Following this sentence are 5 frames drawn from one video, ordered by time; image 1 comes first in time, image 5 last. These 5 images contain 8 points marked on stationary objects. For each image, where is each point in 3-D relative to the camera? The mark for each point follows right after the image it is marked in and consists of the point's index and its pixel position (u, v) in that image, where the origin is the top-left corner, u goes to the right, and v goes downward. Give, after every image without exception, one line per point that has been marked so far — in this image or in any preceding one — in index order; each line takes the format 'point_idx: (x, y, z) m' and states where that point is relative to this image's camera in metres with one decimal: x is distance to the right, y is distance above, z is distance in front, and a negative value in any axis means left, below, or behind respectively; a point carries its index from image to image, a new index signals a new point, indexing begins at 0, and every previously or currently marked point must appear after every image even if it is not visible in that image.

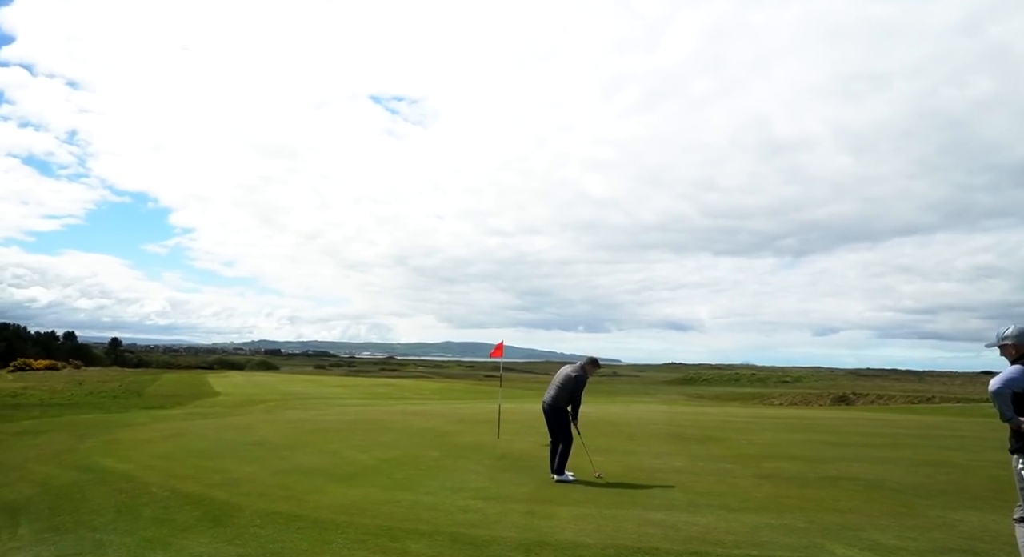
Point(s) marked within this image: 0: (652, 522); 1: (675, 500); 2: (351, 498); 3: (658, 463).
0: (+1.5, -2.7, +8.6) m
1: (+2.1, -2.8, +10.0) m
2: (-2.2, -2.9, +10.2) m
3: (+2.6, -3.2, +13.7) m
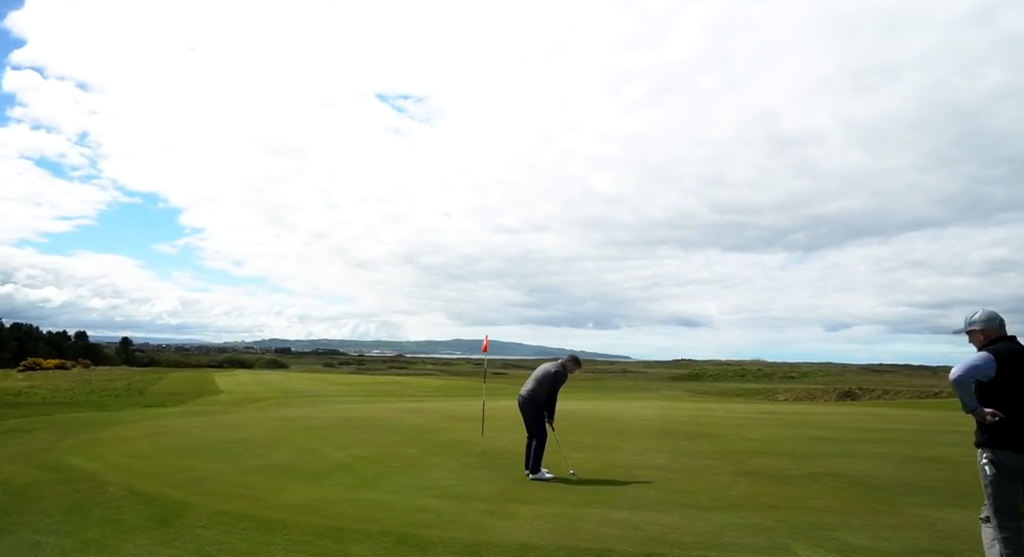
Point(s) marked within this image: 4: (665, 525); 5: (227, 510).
0: (+1.1, -2.6, +8.2) m
1: (+1.6, -2.7, +9.6) m
2: (-2.6, -2.8, +9.9) m
3: (+2.2, -3.1, +13.2) m
4: (+1.6, -2.6, +8.1) m
5: (-3.4, -2.7, +9.2) m
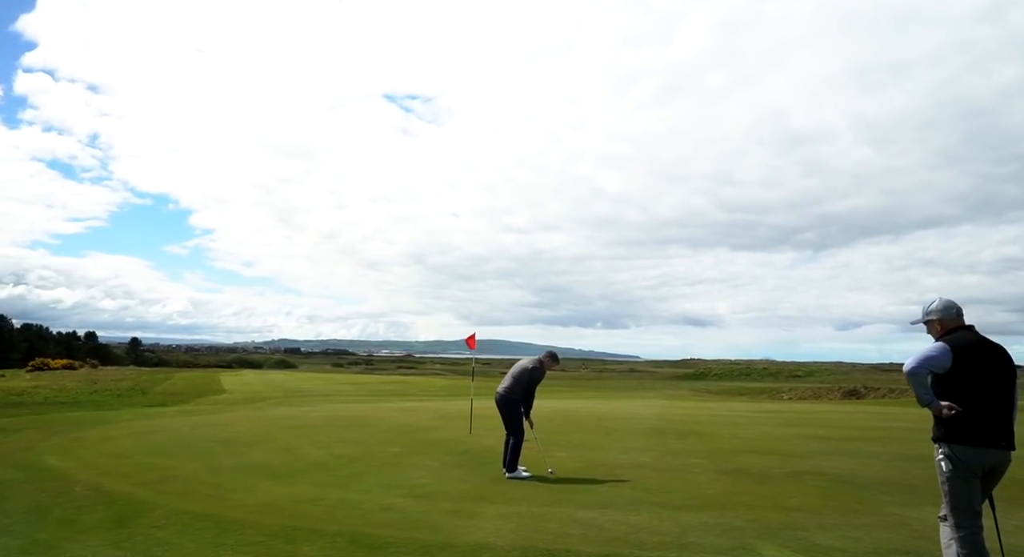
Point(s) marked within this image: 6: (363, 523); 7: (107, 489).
0: (+0.7, -2.5, +8.0) m
1: (+1.3, -2.6, +9.3) m
2: (-3.0, -2.7, +9.7) m
3: (+1.9, -3.0, +13.0) m
4: (+1.2, -2.5, +7.8) m
5: (-3.8, -2.7, +9.0) m
6: (-1.5, -2.5, +8.1) m
7: (-5.4, -2.8, +10.3) m
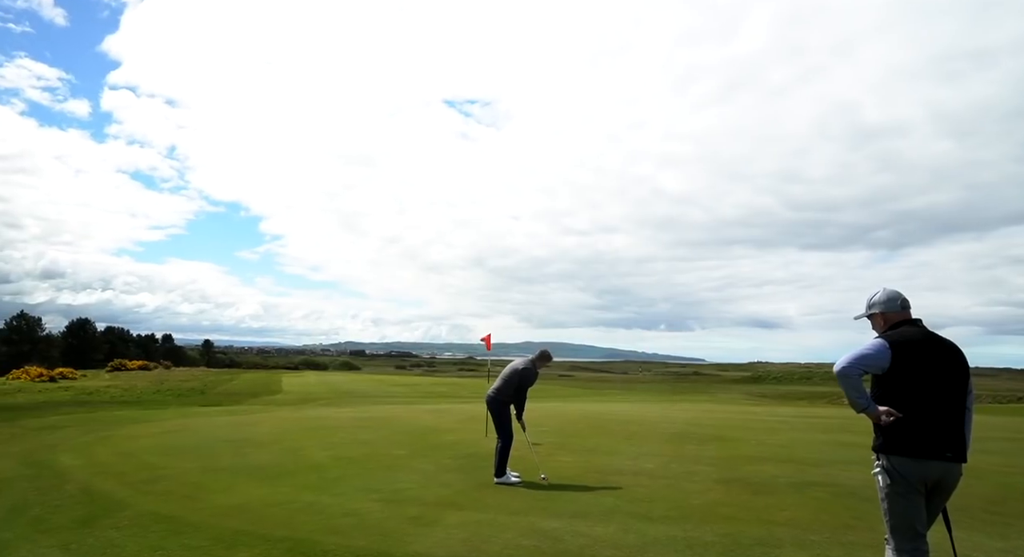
0: (+0.2, -2.4, +7.5) m
1: (+1.0, -2.6, +8.8) m
2: (-3.3, -2.7, +9.5) m
3: (+1.8, -3.0, +12.4) m
4: (+0.7, -2.4, +7.3) m
5: (-4.1, -2.7, +8.9) m
6: (-2.0, -2.5, +7.8) m
7: (-5.6, -2.8, +10.4) m
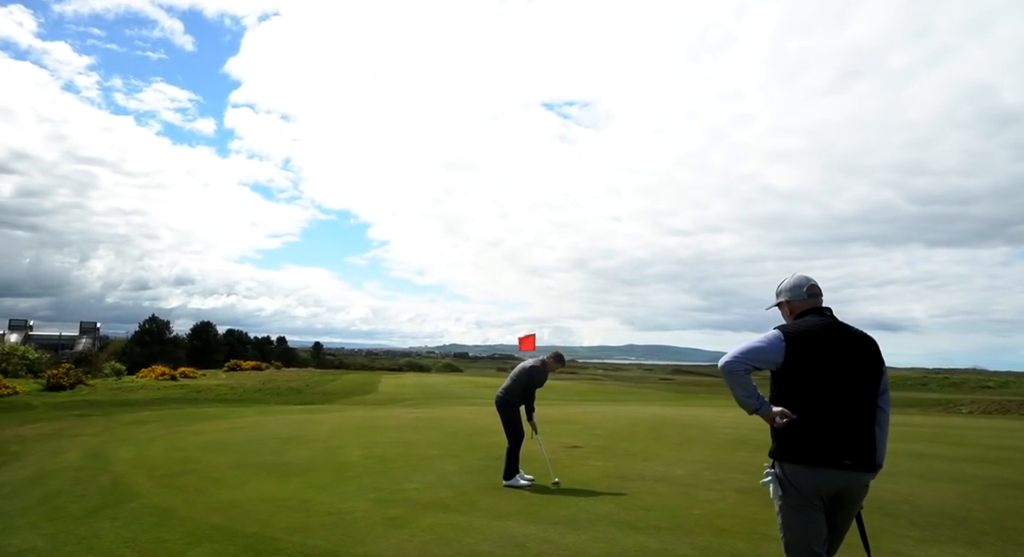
0: (-0.1, -2.4, +7.2) m
1: (+0.8, -2.5, +8.3) m
2: (-3.3, -2.7, +9.6) m
3: (+2.2, -2.9, +11.8) m
4: (+0.4, -2.4, +6.9) m
5: (-4.2, -2.6, +9.1) m
6: (-2.2, -2.5, +7.8) m
7: (-5.5, -2.8, +10.8) m
